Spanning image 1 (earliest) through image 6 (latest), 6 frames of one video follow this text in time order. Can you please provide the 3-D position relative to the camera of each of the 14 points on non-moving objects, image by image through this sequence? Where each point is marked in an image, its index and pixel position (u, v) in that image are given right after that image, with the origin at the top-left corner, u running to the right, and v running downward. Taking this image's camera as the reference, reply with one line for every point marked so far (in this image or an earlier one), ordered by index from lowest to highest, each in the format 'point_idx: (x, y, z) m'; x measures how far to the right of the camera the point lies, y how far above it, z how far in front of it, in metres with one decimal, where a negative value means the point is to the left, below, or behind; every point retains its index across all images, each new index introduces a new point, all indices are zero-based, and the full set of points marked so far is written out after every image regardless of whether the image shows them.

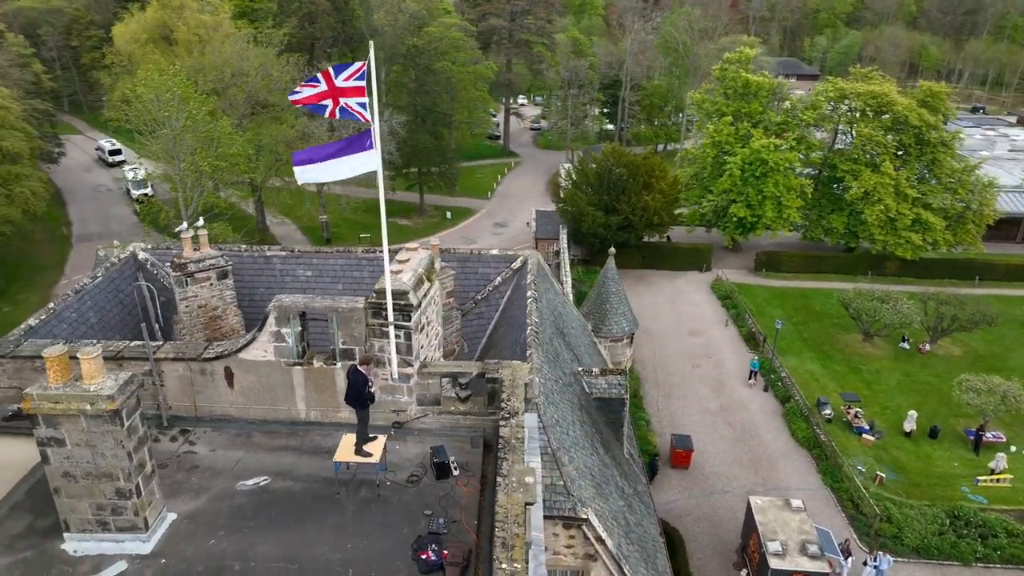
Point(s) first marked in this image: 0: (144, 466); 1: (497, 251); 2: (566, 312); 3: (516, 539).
0: (-4.2, -2.1, +8.1) m
1: (-0.4, +0.9, +18.3) m
2: (+1.4, -0.6, +18.7) m
3: (0.0, -2.6, +7.2) m
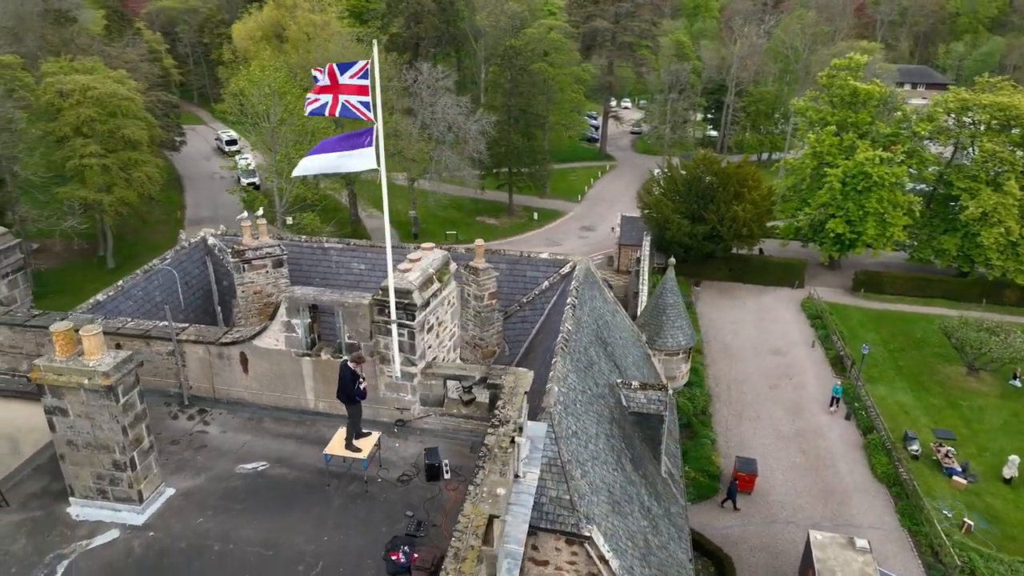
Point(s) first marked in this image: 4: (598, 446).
0: (-4.5, -1.9, +8.5) m
1: (+0.9, +0.8, +18.1) m
2: (+2.7, -0.9, +18.2) m
3: (-0.5, -2.7, +7.1) m
4: (+1.6, -2.9, +13.1) m
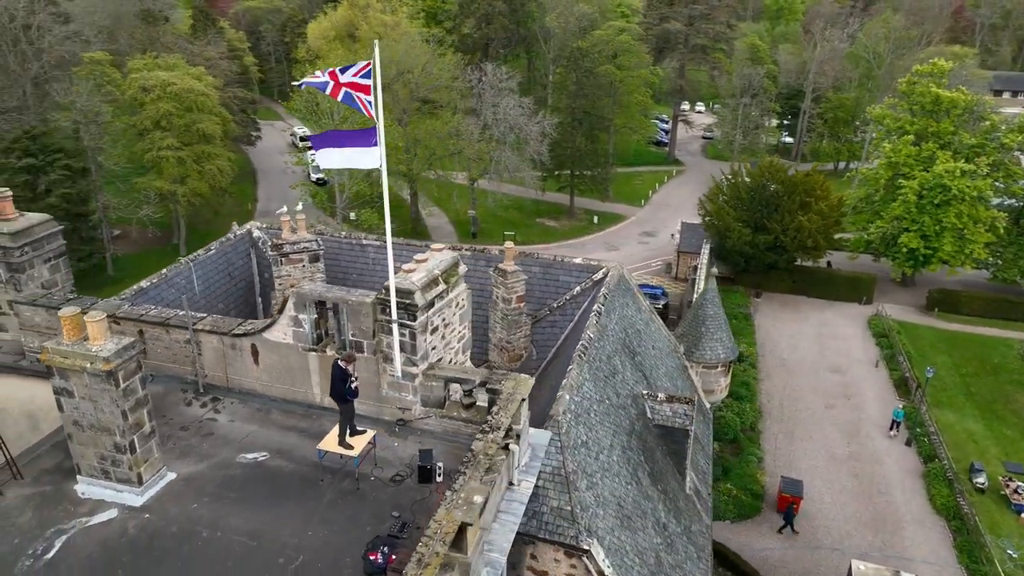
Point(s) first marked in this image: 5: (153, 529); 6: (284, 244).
0: (-4.6, -1.7, +8.8) m
1: (+1.7, +0.7, +17.8) m
2: (+3.4, -1.1, +17.8) m
3: (-0.8, -2.7, +7.0) m
4: (+1.8, -3.1, +12.8) m
5: (-4.4, -2.9, +8.6) m
6: (-5.6, +1.1, +17.2) m
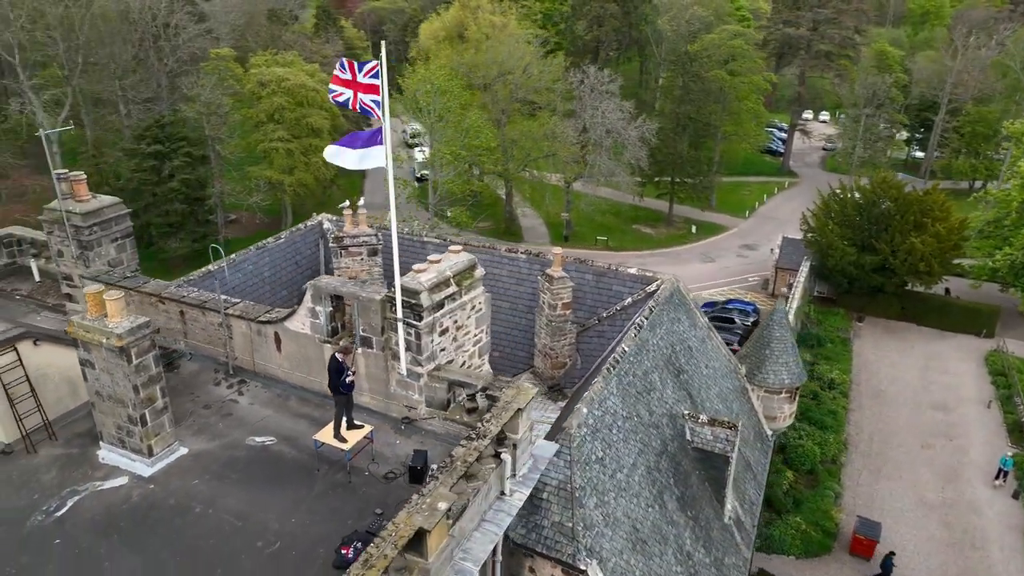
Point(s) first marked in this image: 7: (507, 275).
0: (-4.8, -1.5, +9.4) m
1: (+3.0, +0.4, +17.3) m
2: (+4.6, -1.4, +17.0) m
3: (-1.3, -2.7, +7.0) m
4: (+2.1, -3.3, +12.3) m
5: (-4.6, -2.7, +9.1) m
6: (-4.2, +1.3, +17.8) m
7: (-0.2, +0.3, +18.5) m
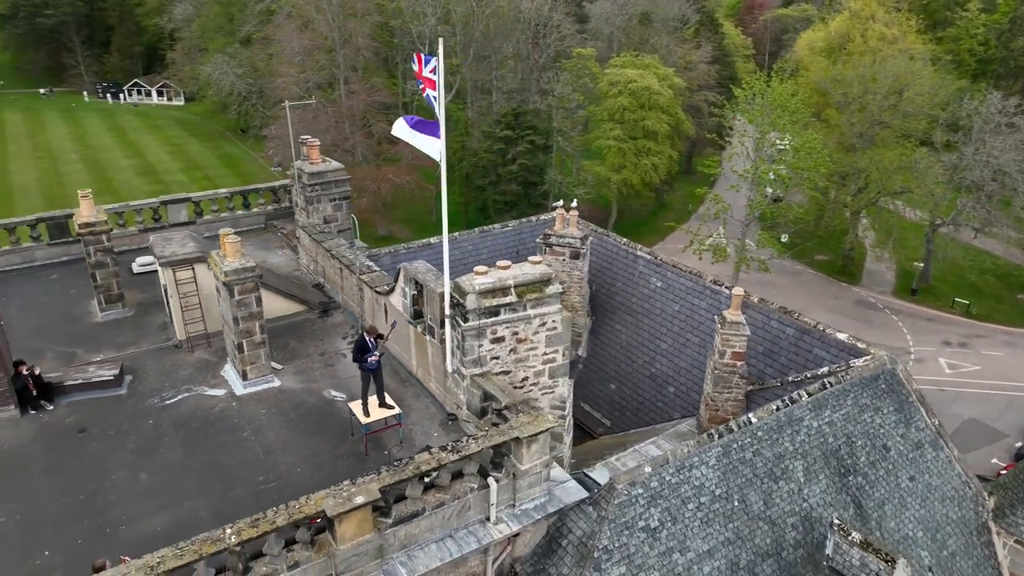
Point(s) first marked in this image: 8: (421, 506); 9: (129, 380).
0: (-4.1, -0.7, +11.1) m
1: (+6.7, -1.0, +14.2) m
2: (+7.5, -3.1, +13.3) m
3: (-2.6, -2.5, +7.4) m
4: (+2.7, -4.1, +10.4) m
5: (-4.4, -1.9, +10.8) m
6: (+1.0, +1.4, +18.1) m
7: (+4.6, -0.5, +16.8) m
8: (-1.1, -2.6, +8.5) m
9: (-6.3, -1.5, +11.6) m
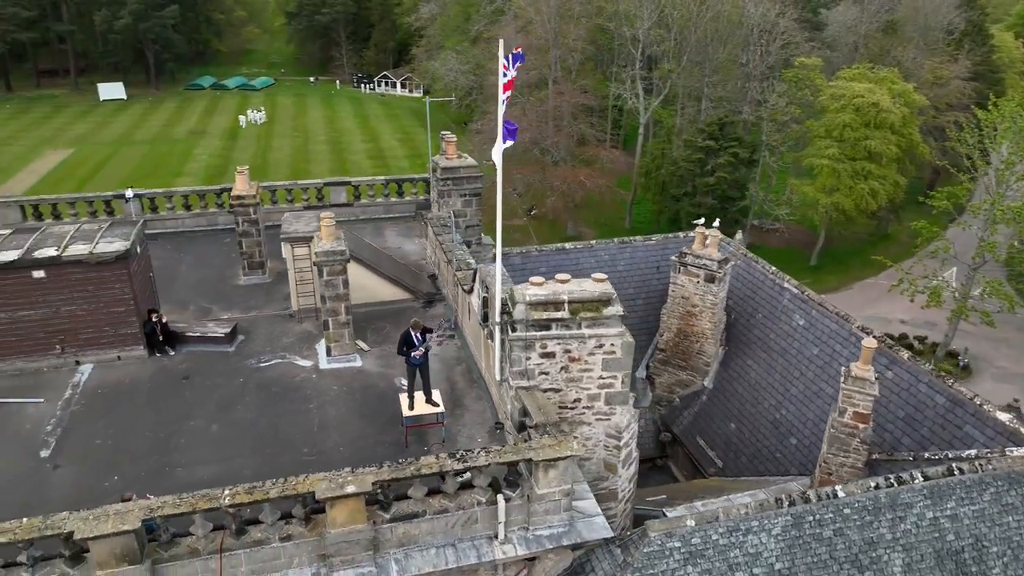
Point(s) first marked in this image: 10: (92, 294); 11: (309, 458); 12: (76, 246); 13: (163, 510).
0: (-2.9, -0.4, +11.8) m
1: (+8.2, -2.1, +11.6) m
2: (+8.4, -4.4, +10.5) m
3: (-2.8, -2.3, +7.8) m
4: (+2.9, -4.7, +9.2) m
5: (-3.4, -1.6, +11.6) m
6: (+4.2, +0.8, +17.0) m
7: (+7.0, -1.4, +14.7) m
8: (-1.1, -2.6, +8.5) m
9: (-5.0, -0.9, +12.9) m
10: (-6.9, -0.1, +11.5) m
11: (-2.9, -2.4, +10.0) m
12: (-7.1, +0.7, +11.4) m
13: (-3.7, -2.3, +7.5) m
